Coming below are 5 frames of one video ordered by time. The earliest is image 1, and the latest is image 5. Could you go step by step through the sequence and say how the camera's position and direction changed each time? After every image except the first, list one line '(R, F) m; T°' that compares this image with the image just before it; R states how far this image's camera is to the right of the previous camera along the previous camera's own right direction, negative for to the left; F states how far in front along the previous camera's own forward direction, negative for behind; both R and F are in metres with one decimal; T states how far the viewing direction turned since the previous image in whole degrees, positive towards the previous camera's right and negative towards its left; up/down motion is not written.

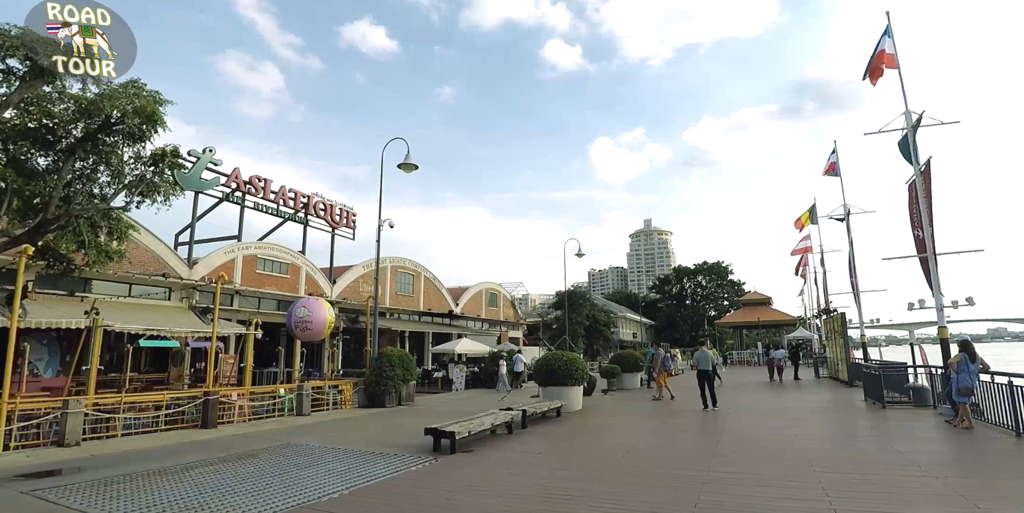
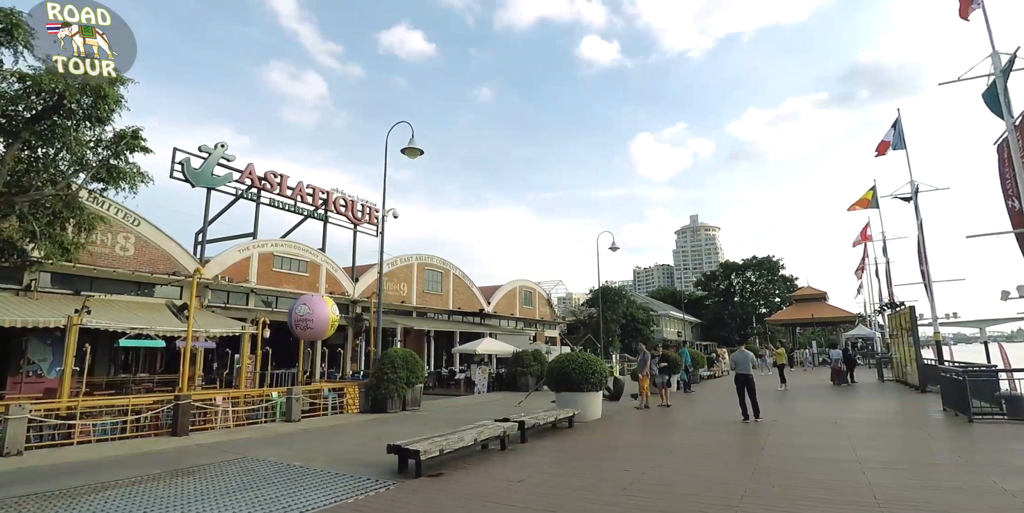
(+0.8, +1.5) m; -5°
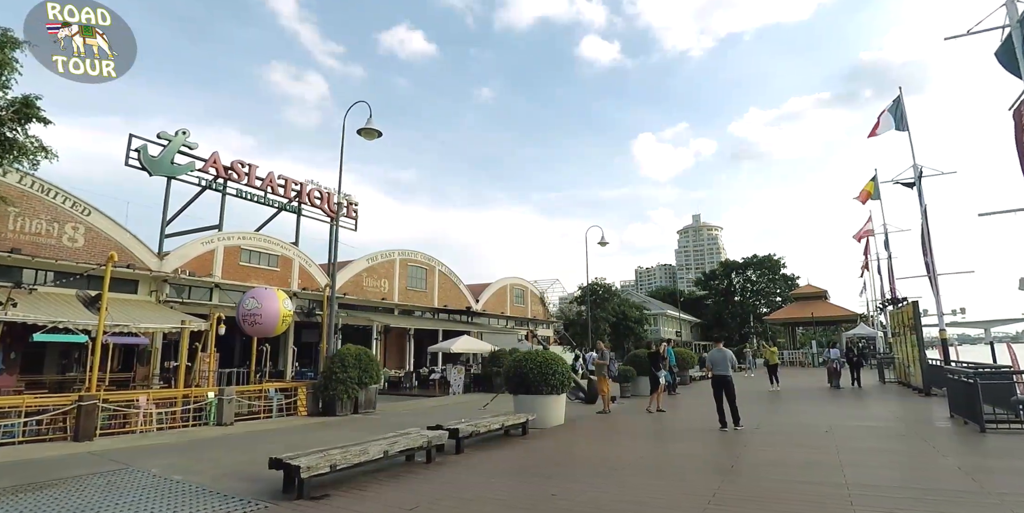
(+1.0, +1.2) m; 0°
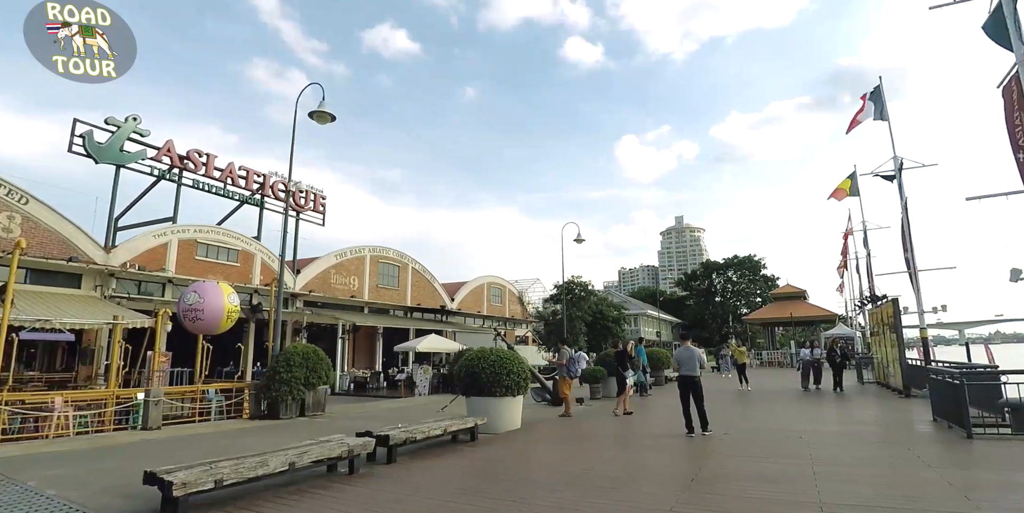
(+0.6, +0.8) m; +2°
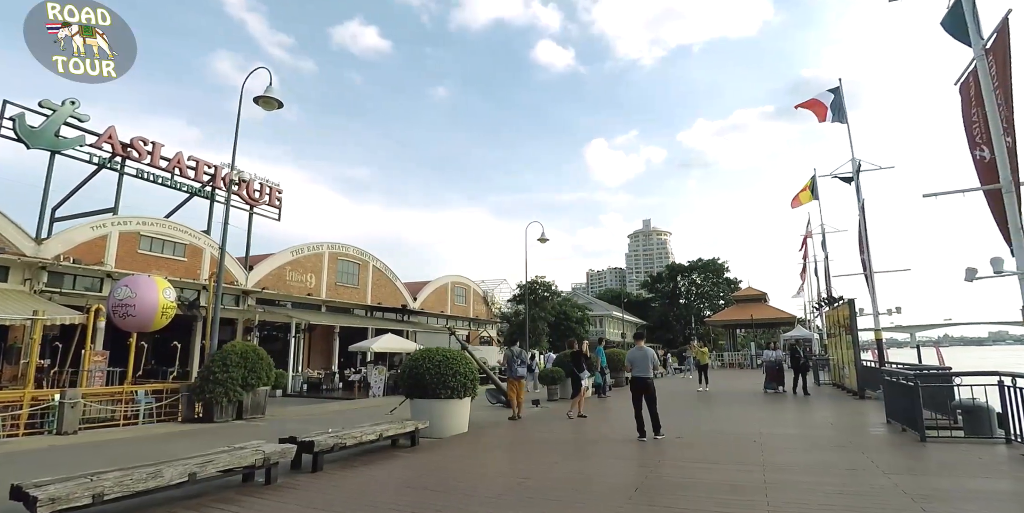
(+0.3, +0.4) m; +3°
